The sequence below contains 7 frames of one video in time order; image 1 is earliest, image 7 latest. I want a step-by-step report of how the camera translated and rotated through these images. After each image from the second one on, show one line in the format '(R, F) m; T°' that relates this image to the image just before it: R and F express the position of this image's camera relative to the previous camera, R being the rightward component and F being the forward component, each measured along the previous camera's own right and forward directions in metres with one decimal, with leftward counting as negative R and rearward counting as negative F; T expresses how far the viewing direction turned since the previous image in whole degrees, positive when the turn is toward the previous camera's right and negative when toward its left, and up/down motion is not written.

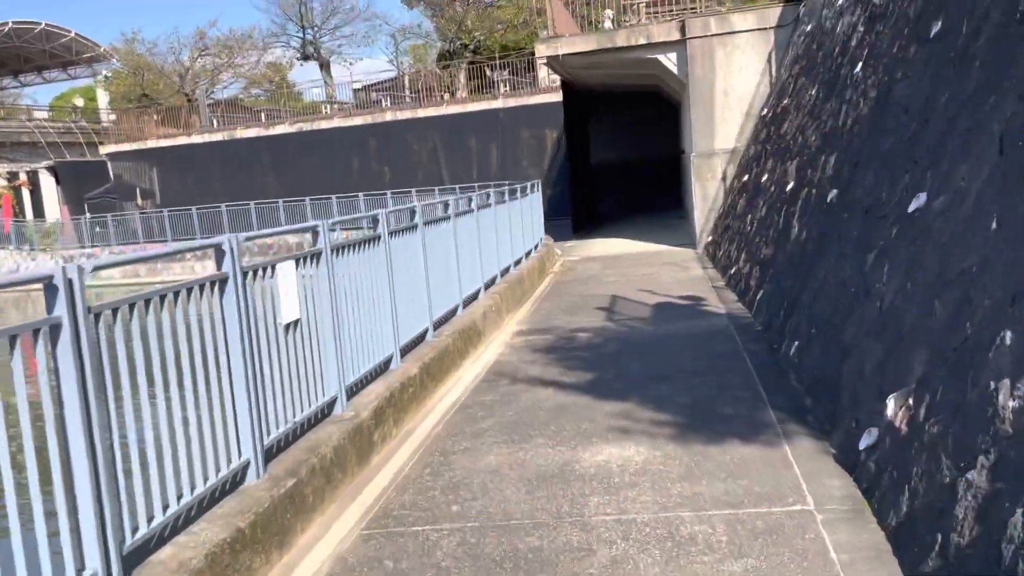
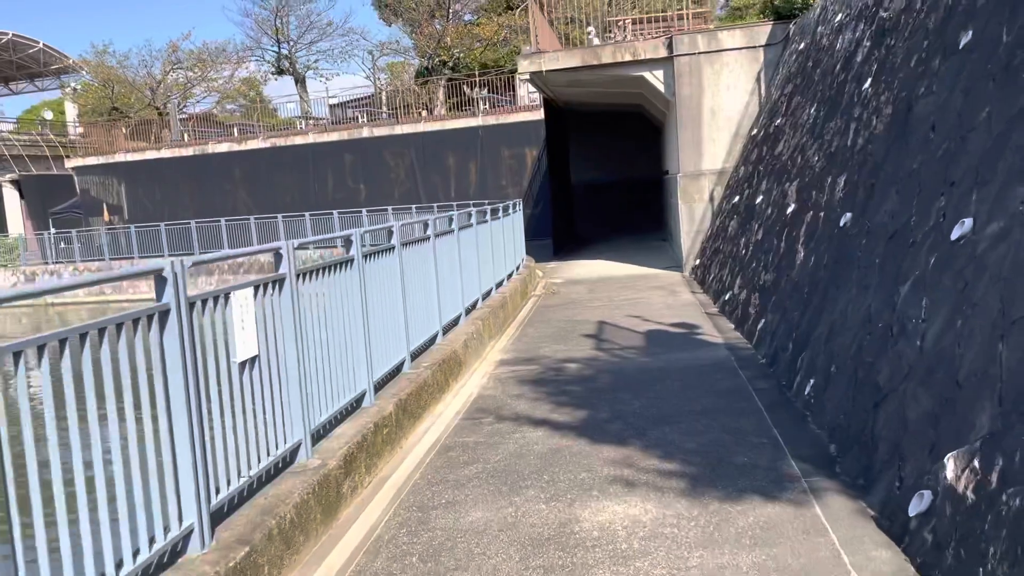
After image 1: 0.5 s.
(-0.1, +0.6) m; +2°
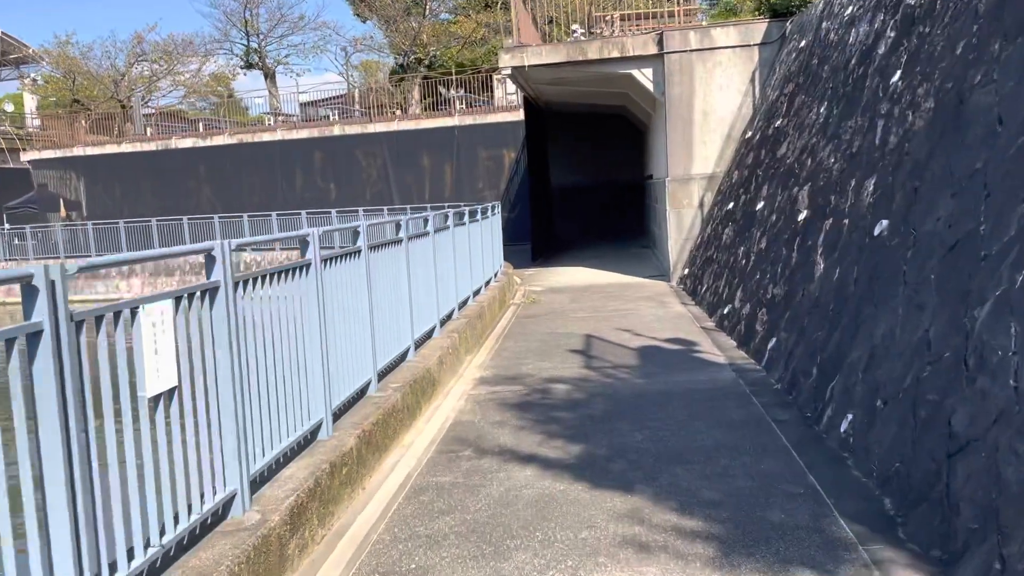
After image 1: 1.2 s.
(-0.1, +0.9) m; +2°
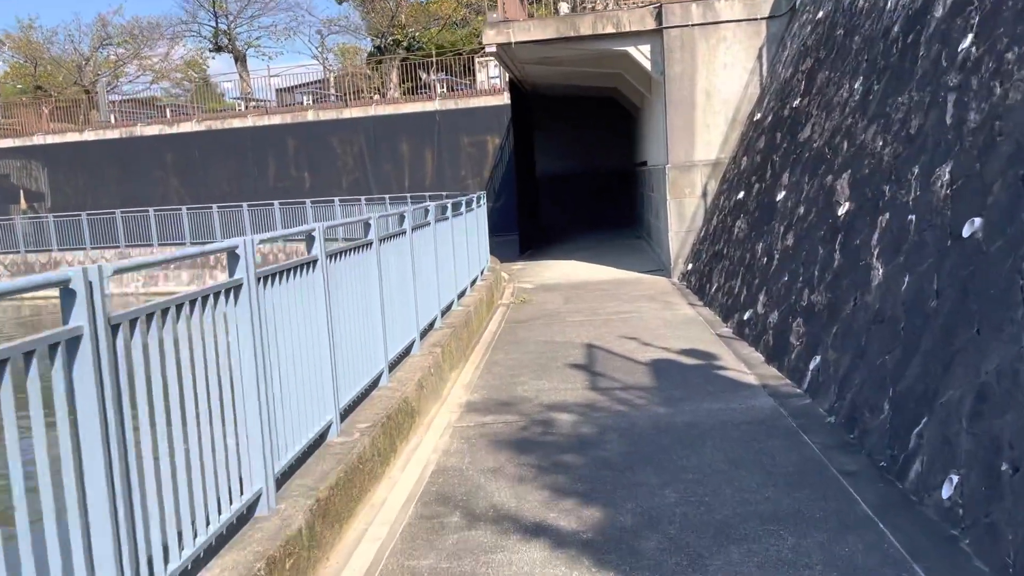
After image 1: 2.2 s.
(-0.1, +1.1) m; +1°
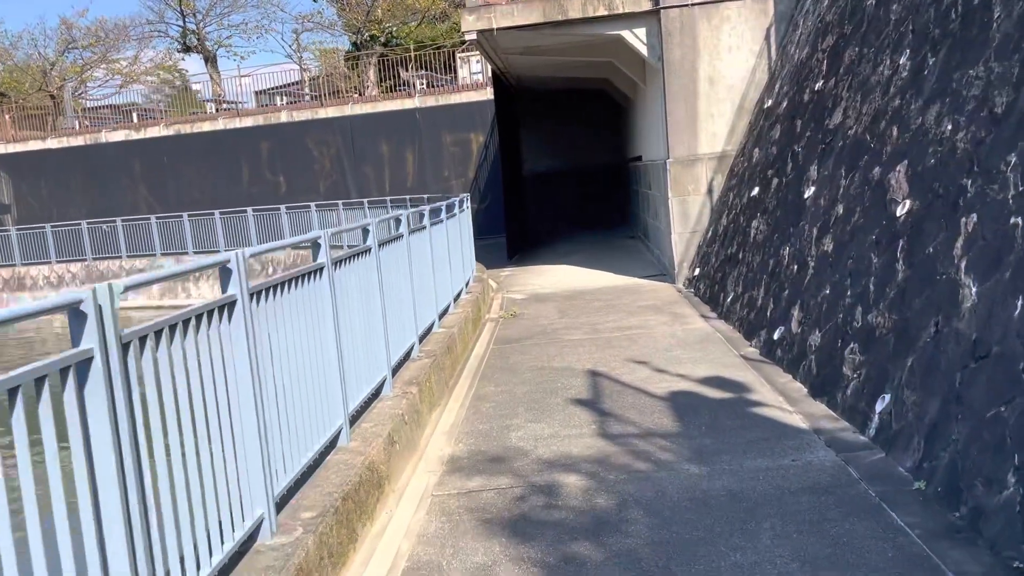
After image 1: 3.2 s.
(0.0, +1.2) m; +1°
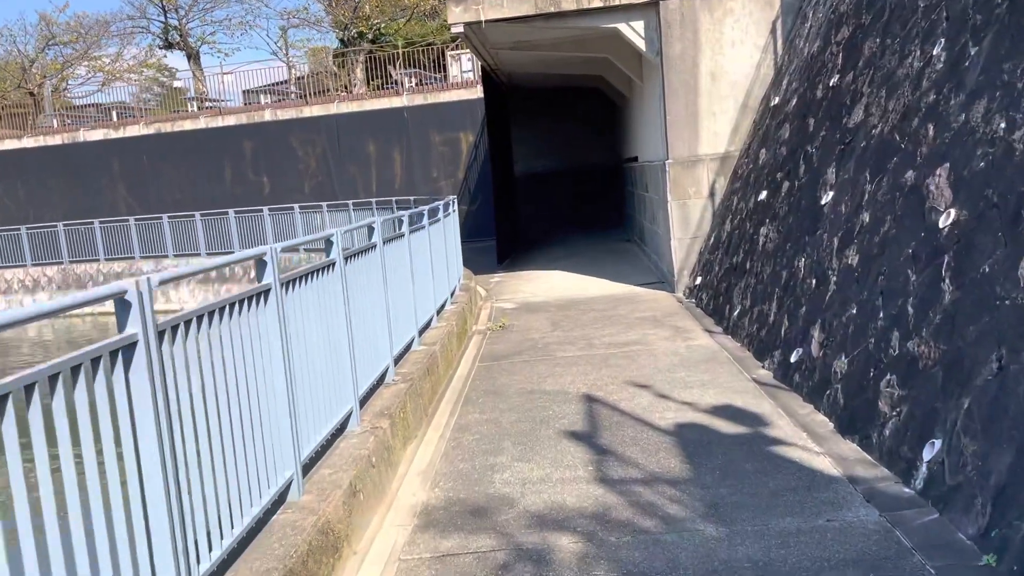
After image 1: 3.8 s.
(0.0, +0.7) m; +1°
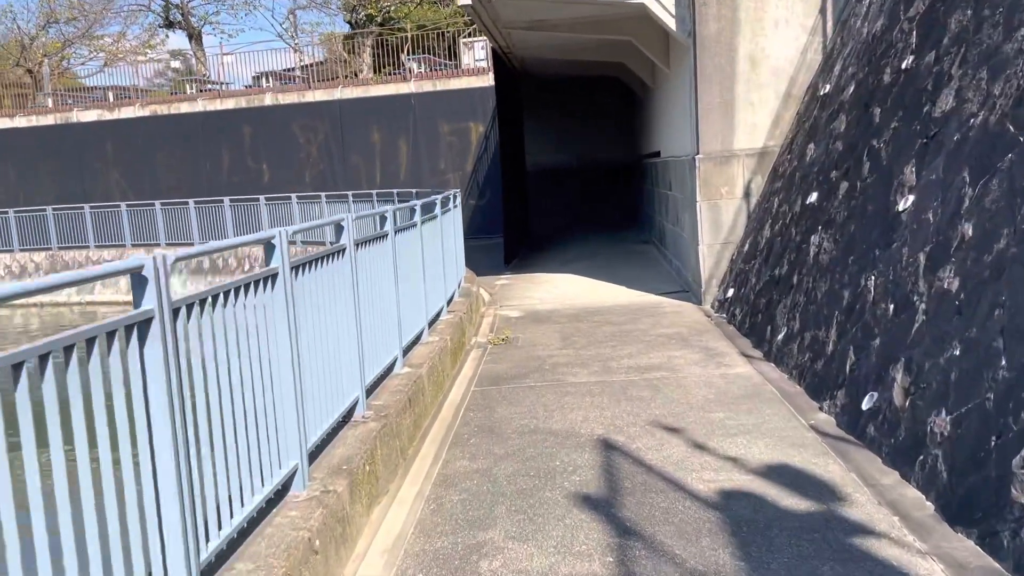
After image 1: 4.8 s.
(0.0, +1.2) m; -1°
